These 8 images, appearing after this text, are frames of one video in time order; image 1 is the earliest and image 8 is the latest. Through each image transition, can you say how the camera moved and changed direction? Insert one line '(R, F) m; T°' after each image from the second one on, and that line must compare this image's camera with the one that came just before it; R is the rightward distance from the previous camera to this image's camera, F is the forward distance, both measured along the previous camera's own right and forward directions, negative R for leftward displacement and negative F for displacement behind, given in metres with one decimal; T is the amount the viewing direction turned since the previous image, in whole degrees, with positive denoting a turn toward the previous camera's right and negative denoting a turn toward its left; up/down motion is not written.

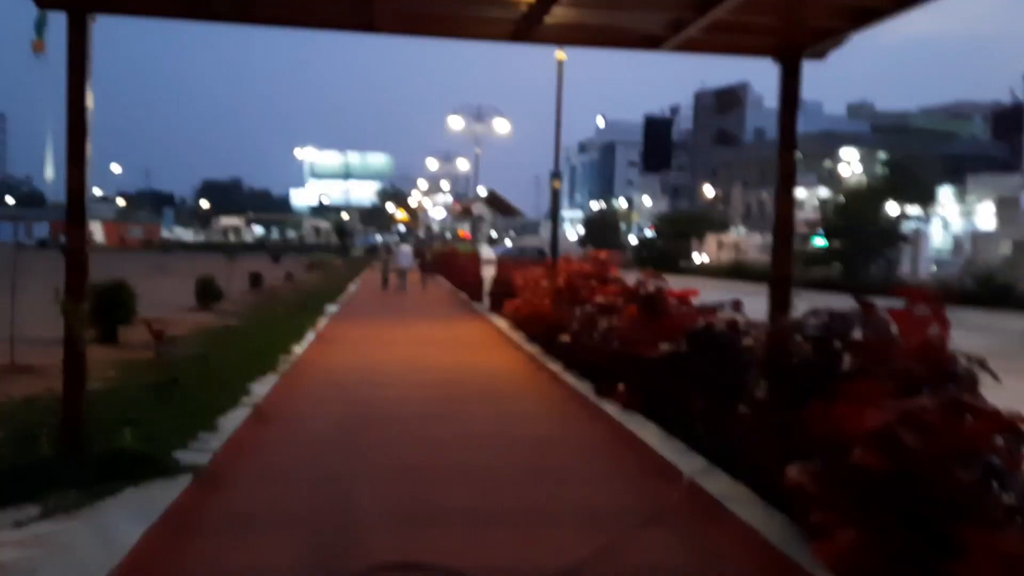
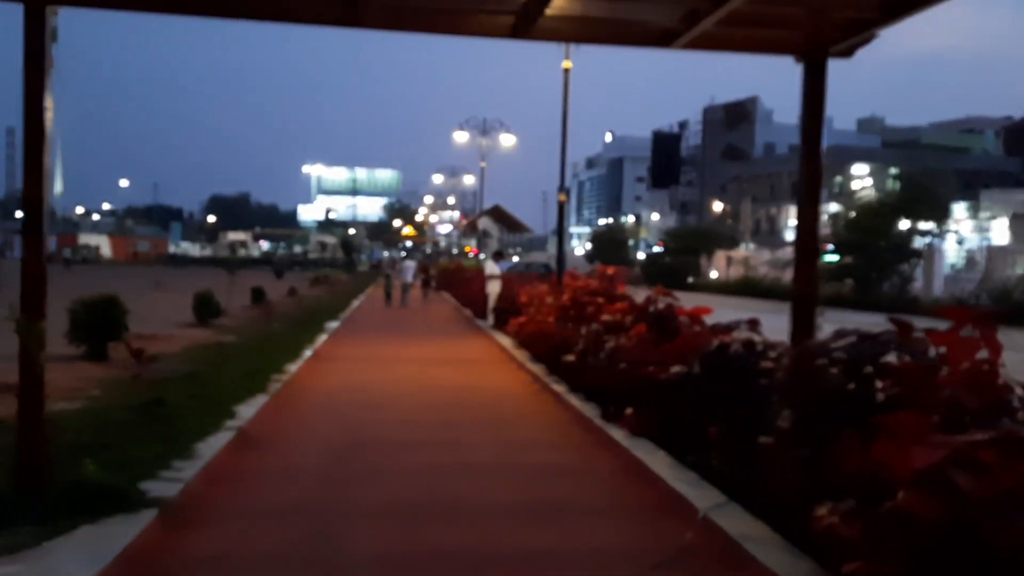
(+0.1, +0.6) m; -1°
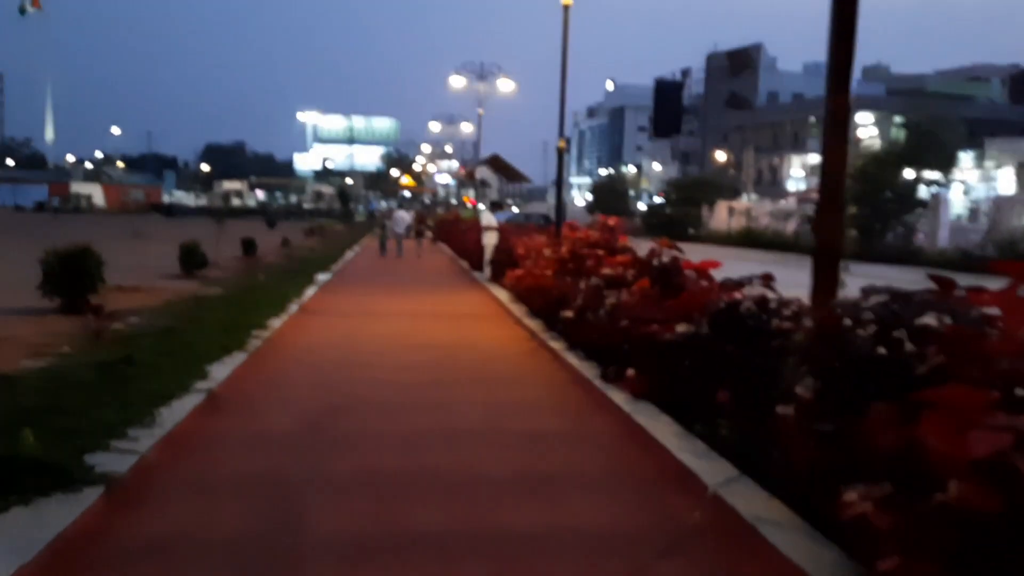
(+0.1, +0.7) m; 0°
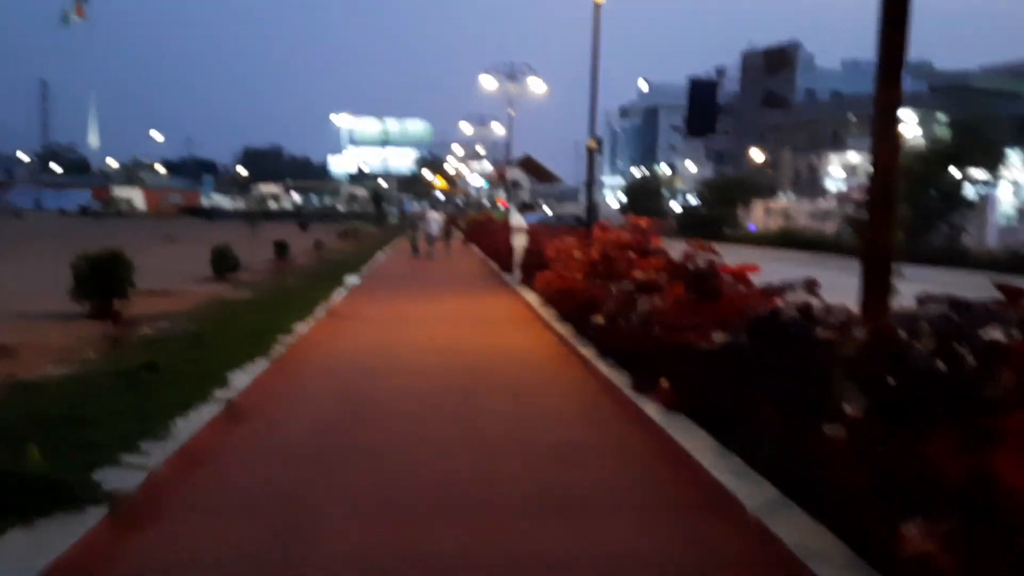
(+0.1, +0.3) m; -2°
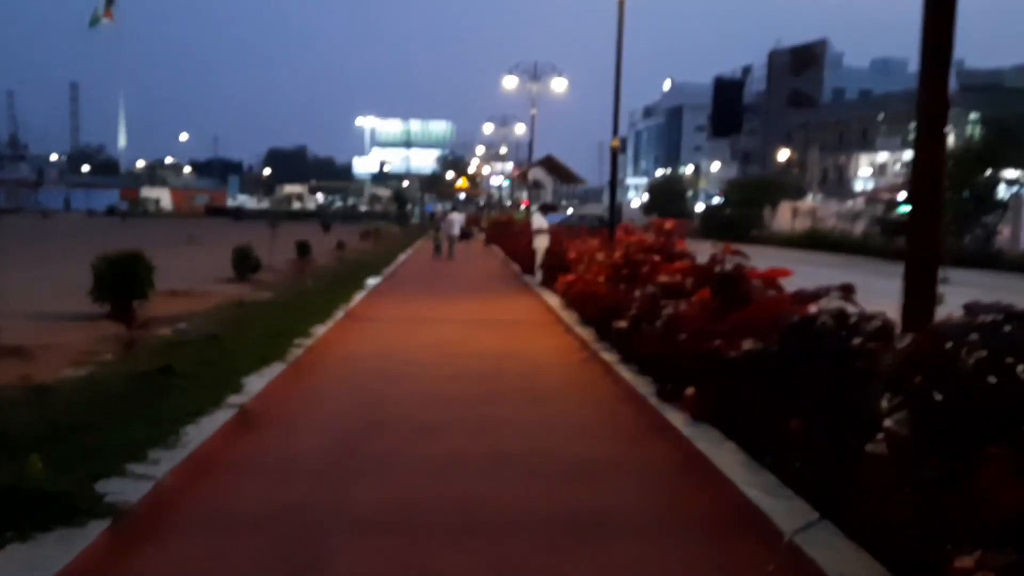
(0.0, +0.3) m; -2°
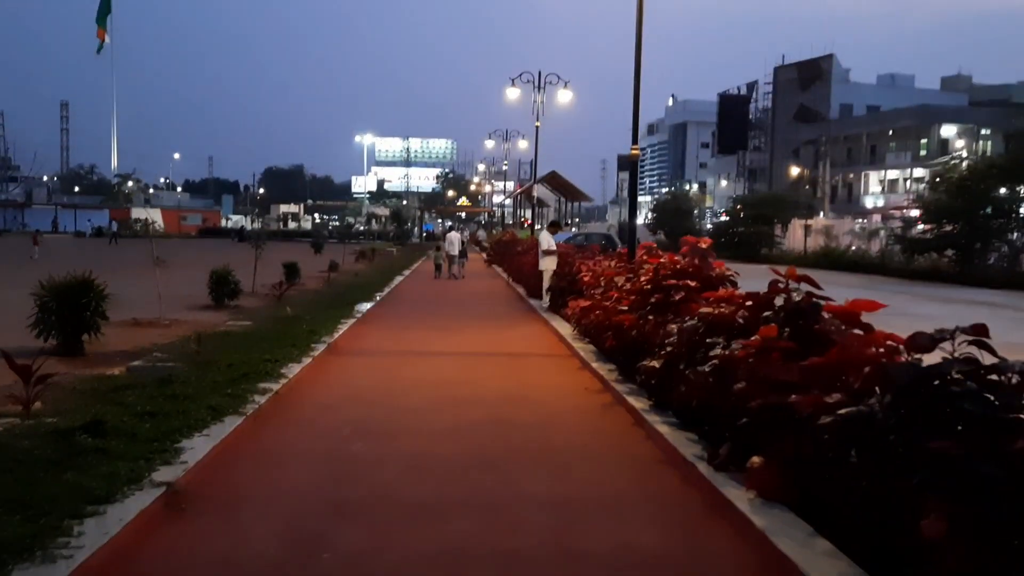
(-0.1, +1.8) m; 0°
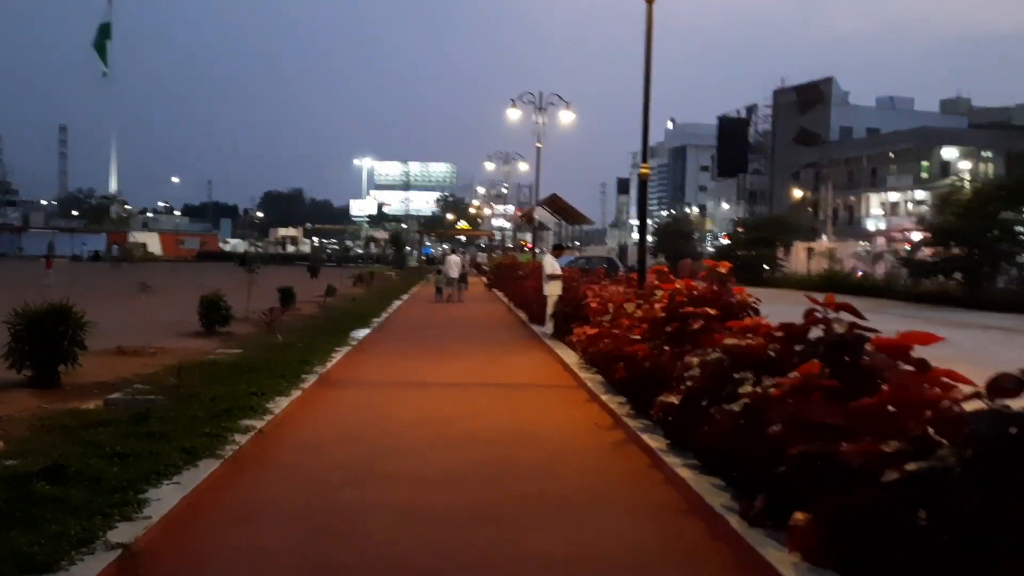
(-0.1, +0.7) m; 0°
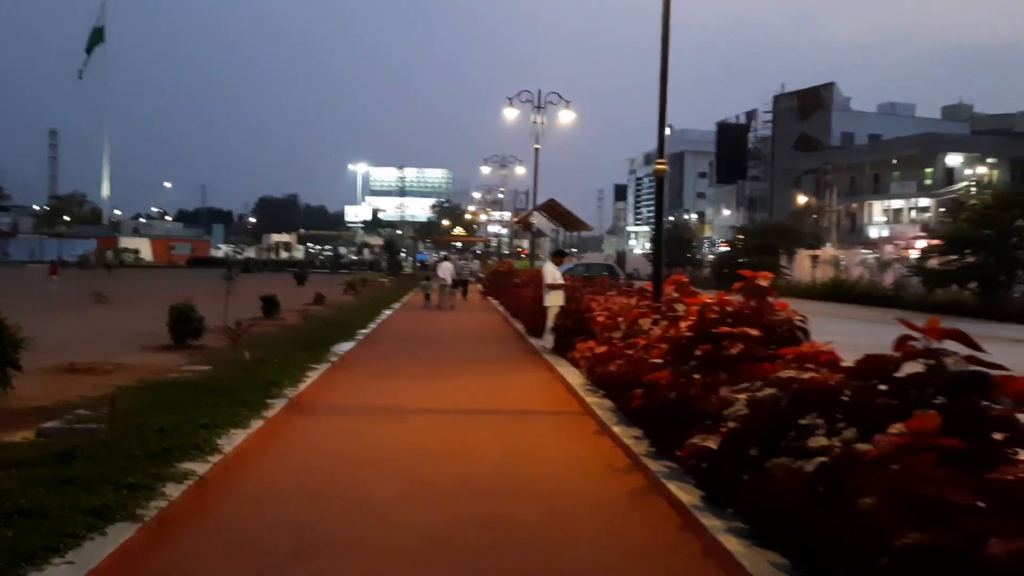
(0.0, +1.6) m; 0°
